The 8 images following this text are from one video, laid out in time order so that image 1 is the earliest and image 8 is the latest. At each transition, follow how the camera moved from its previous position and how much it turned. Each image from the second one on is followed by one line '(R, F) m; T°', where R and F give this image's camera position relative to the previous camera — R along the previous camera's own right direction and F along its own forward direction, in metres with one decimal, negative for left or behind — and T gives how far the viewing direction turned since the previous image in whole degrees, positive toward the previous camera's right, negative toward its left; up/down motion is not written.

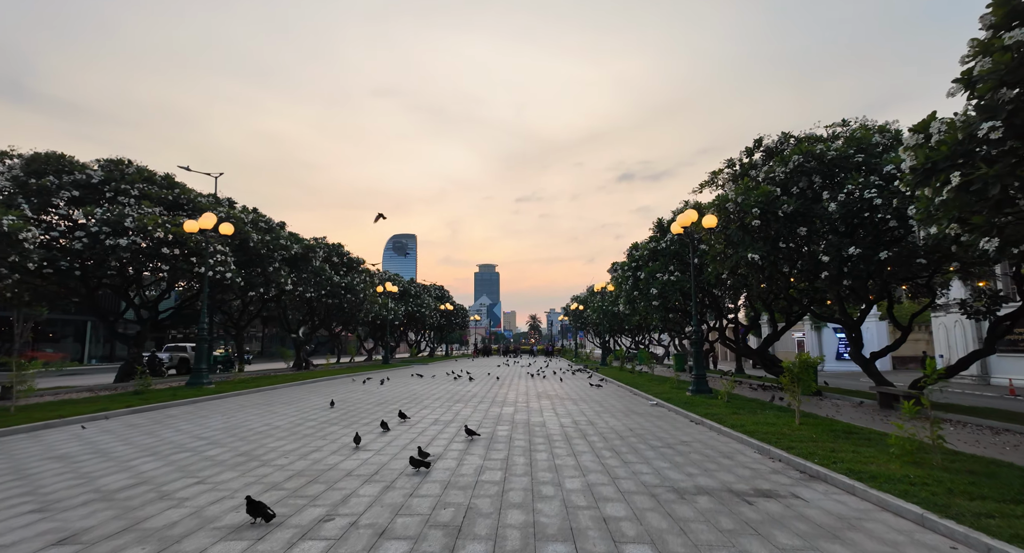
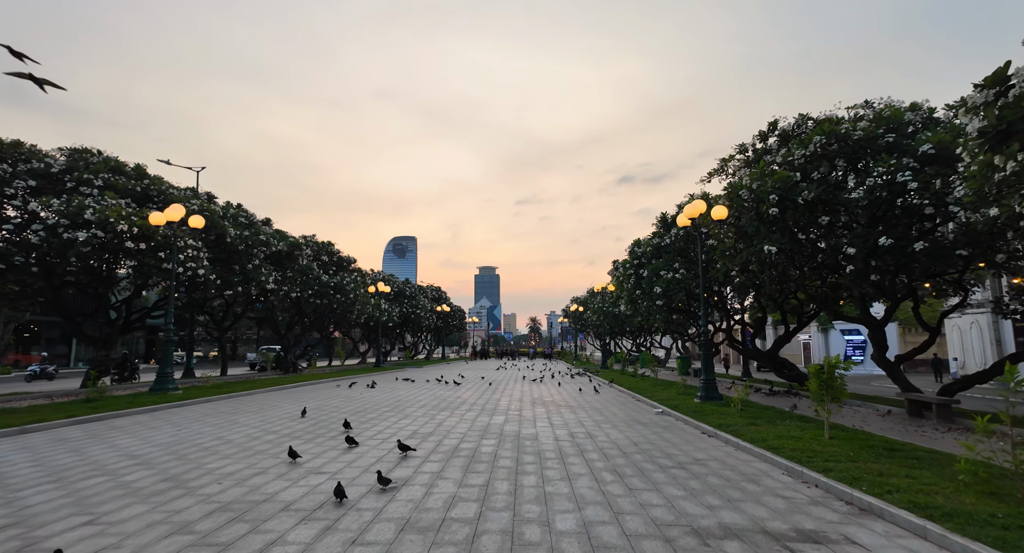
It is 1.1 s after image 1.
(+0.2, +1.3) m; 0°
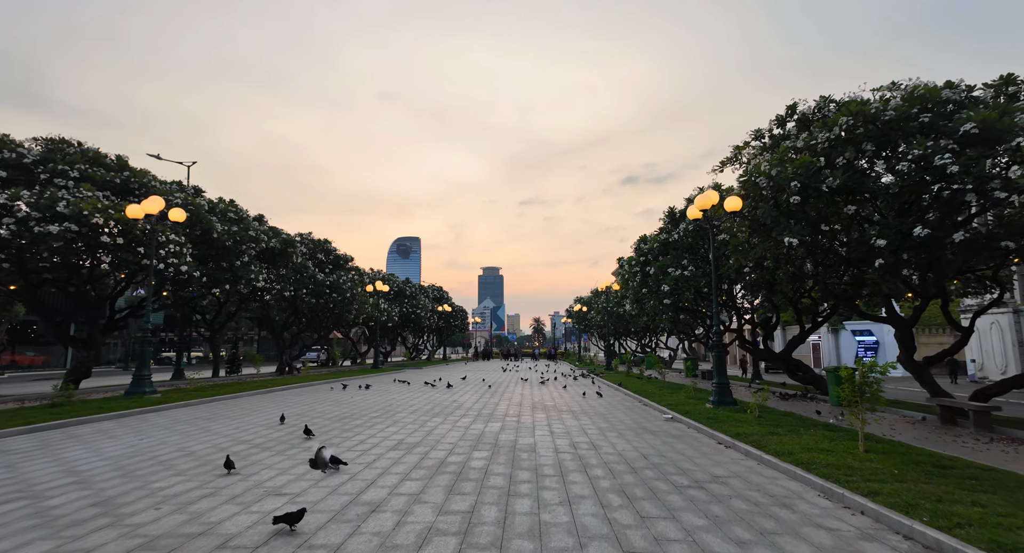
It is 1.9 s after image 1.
(+0.1, +0.9) m; 0°
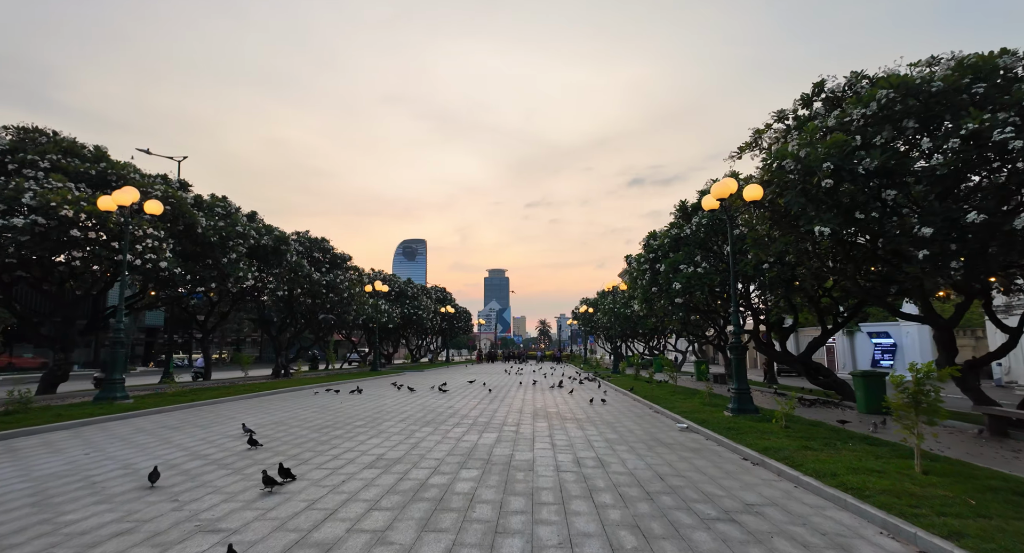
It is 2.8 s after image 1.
(+0.2, +1.1) m; -1°
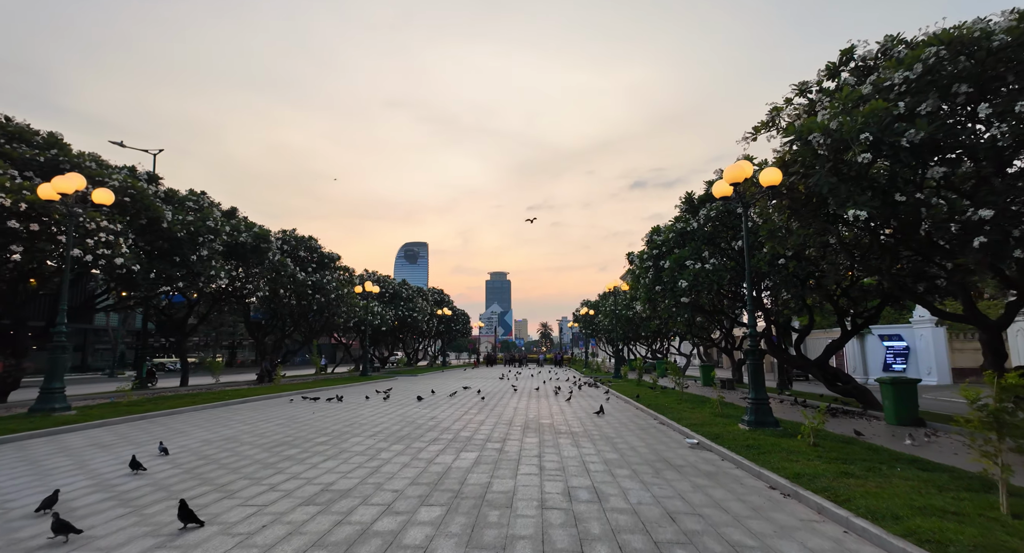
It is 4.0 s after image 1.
(+0.3, +1.4) m; 0°
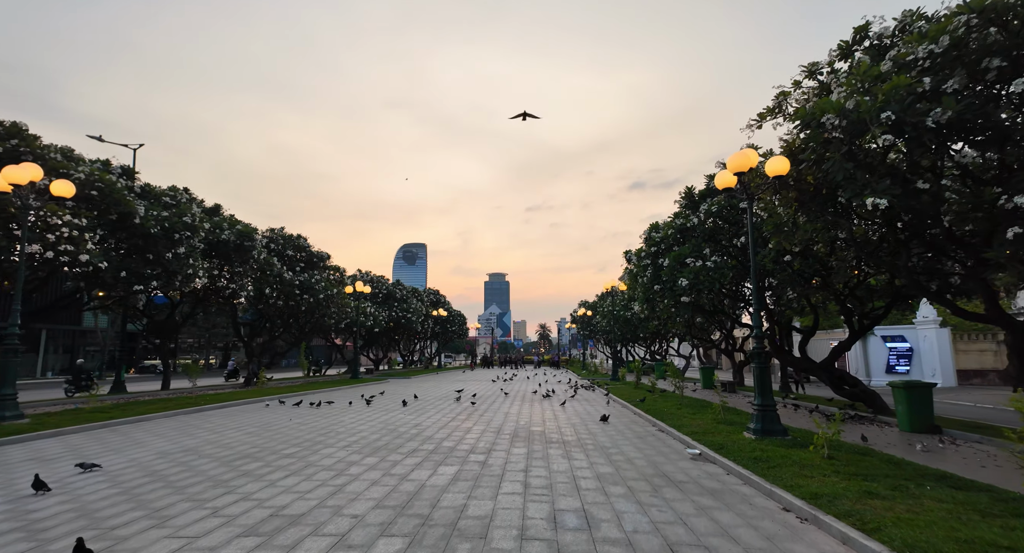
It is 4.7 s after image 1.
(+0.2, +0.8) m; 0°
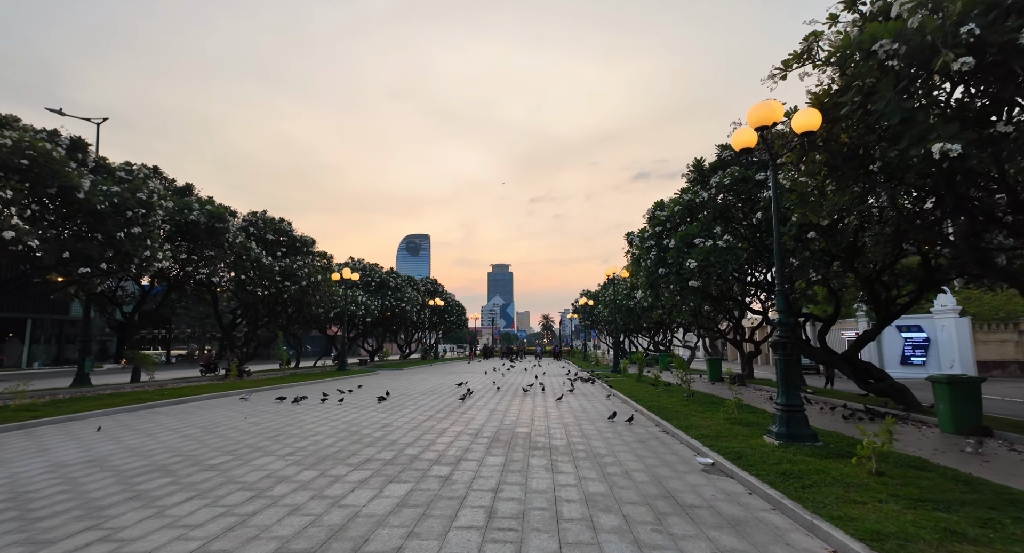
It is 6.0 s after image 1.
(+0.5, +1.6) m; 0°
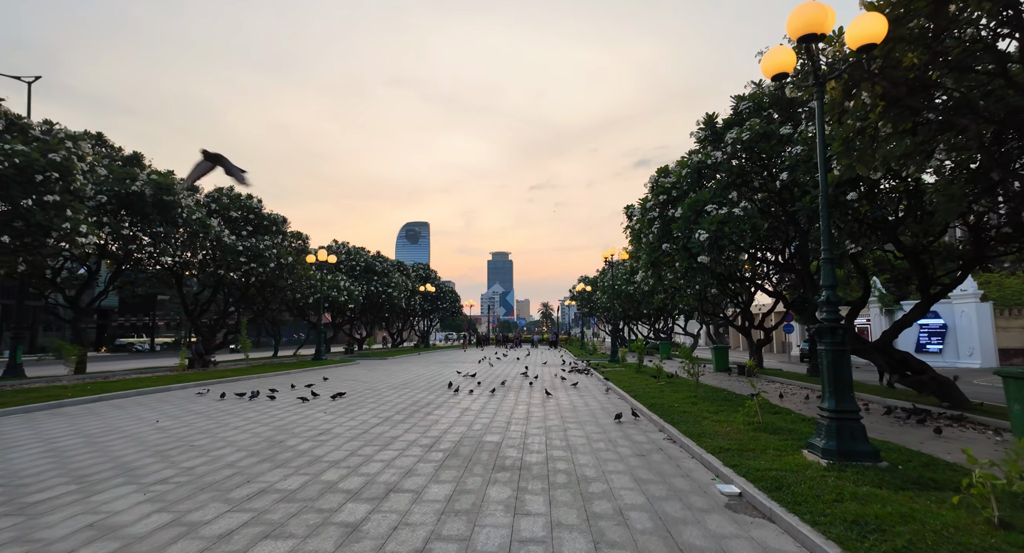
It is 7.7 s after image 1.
(+0.6, +2.2) m; 0°
